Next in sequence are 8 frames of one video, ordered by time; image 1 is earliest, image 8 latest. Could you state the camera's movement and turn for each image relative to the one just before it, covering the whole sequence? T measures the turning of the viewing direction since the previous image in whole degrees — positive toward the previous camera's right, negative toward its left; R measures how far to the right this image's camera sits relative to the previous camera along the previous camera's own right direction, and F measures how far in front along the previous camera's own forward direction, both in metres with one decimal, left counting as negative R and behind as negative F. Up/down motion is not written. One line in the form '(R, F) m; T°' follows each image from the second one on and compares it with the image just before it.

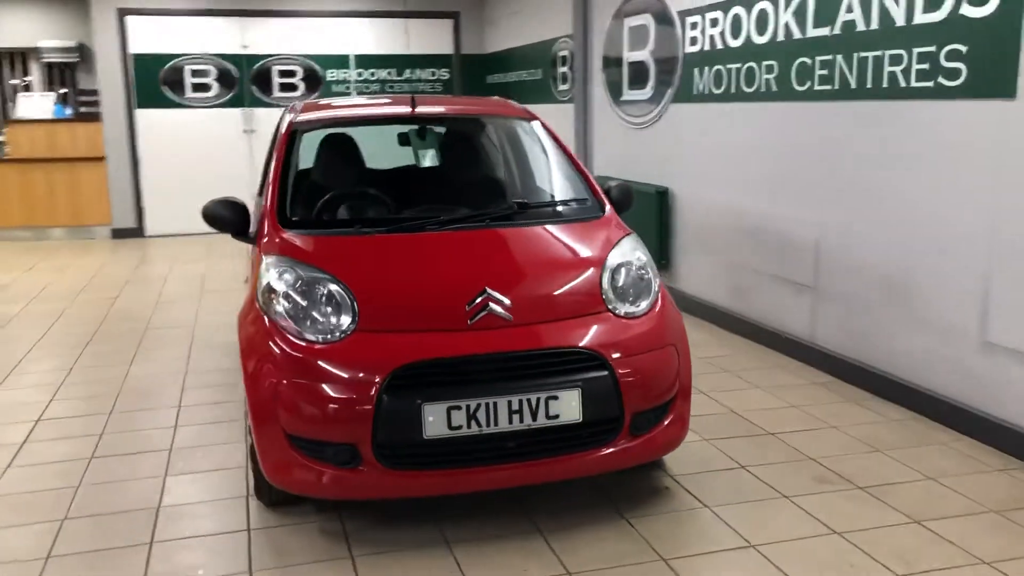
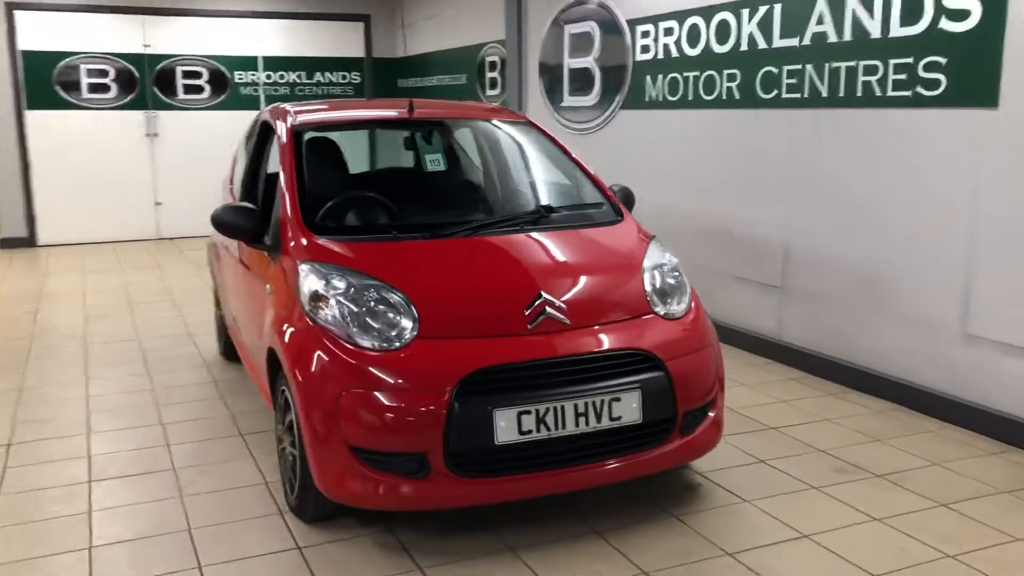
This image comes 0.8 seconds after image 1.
(-0.5, 0.0) m; +8°
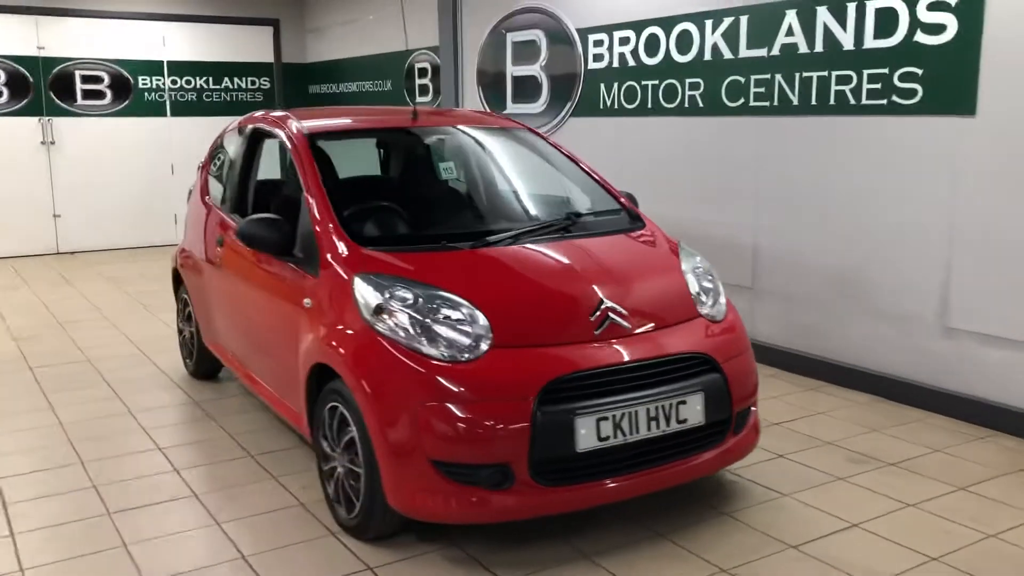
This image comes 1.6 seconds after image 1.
(-0.6, 0.0) m; +8°
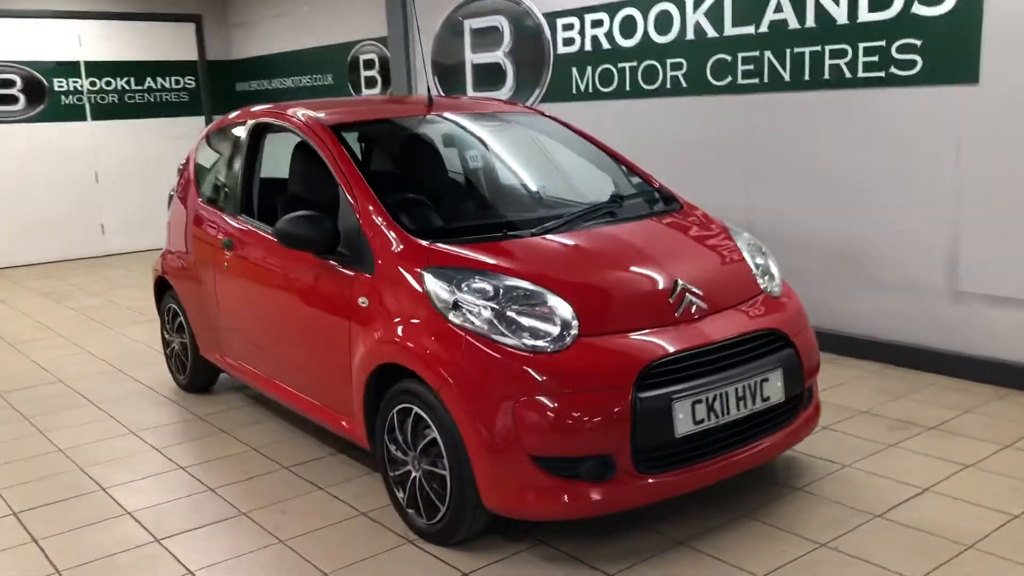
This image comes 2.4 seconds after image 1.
(-0.5, +0.1) m; +6°
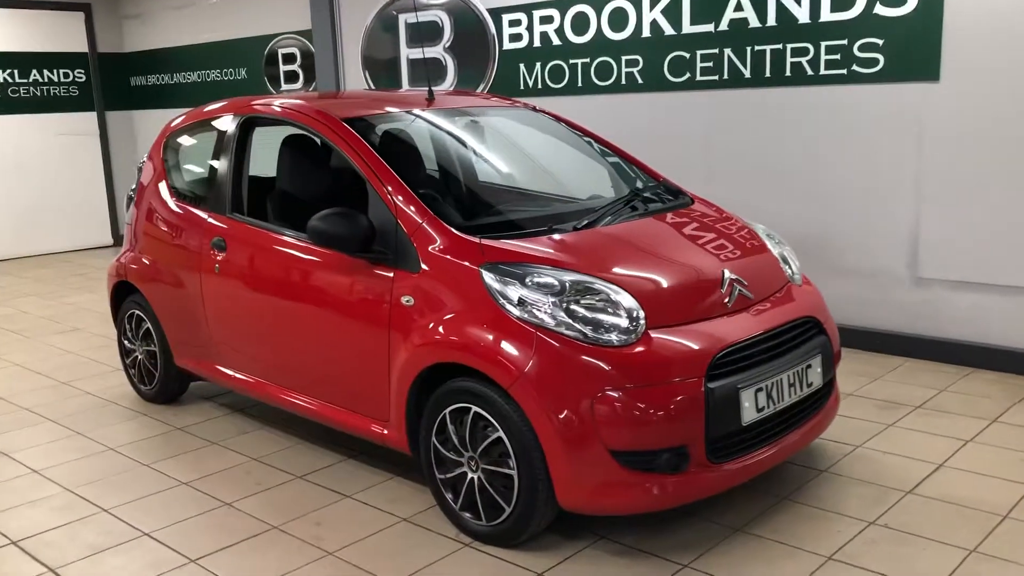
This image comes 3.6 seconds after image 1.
(-0.5, +0.1) m; +8°
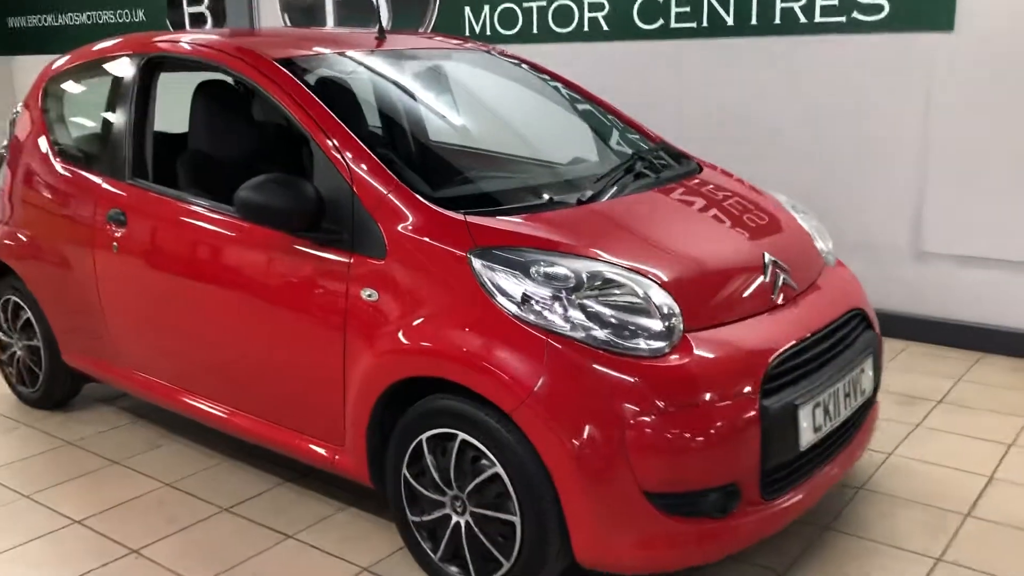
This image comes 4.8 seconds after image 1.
(-0.2, +0.6) m; +5°
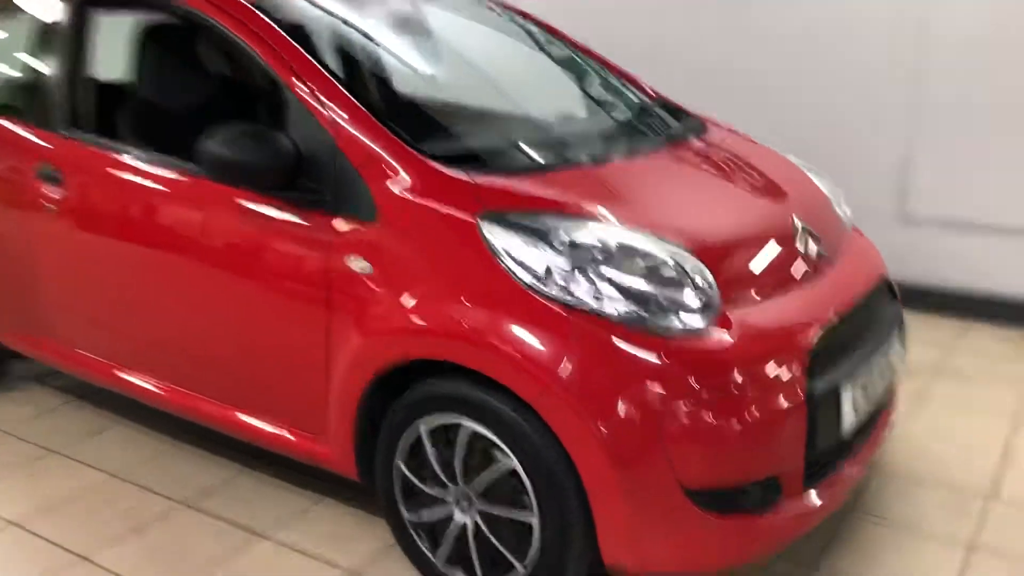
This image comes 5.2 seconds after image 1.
(-0.2, +0.2) m; +4°
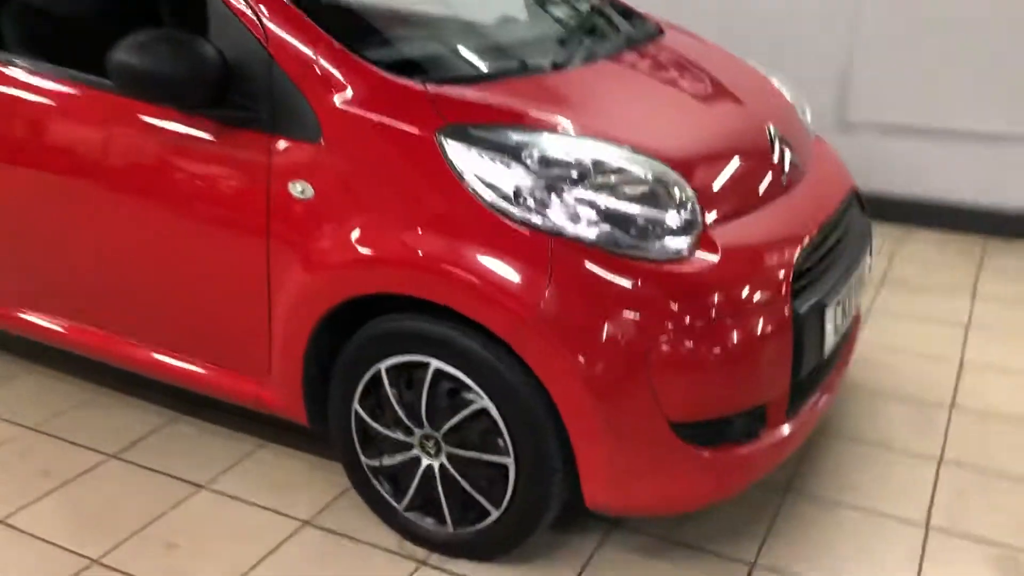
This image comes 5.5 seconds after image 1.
(-0.1, +0.2) m; +5°
